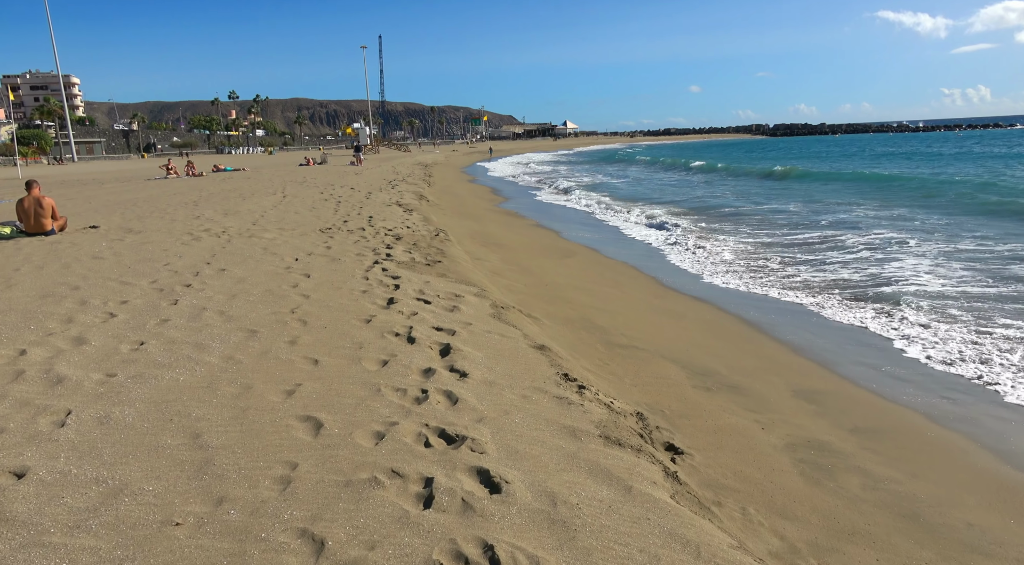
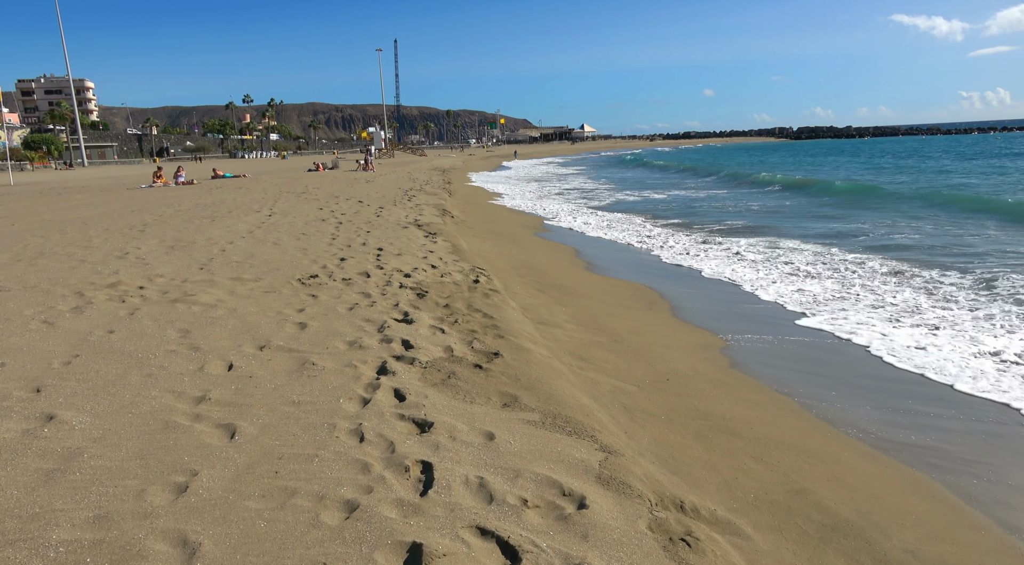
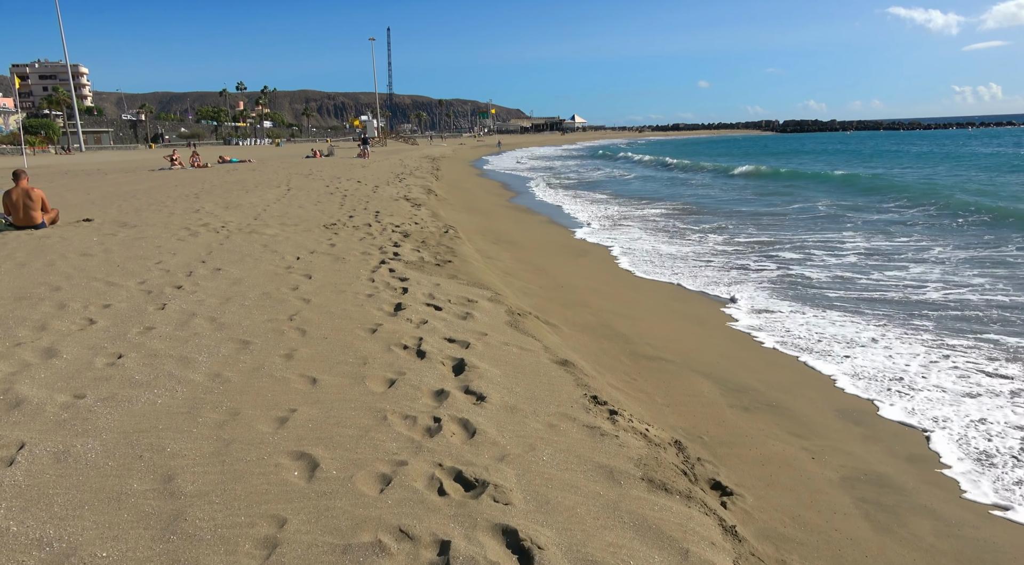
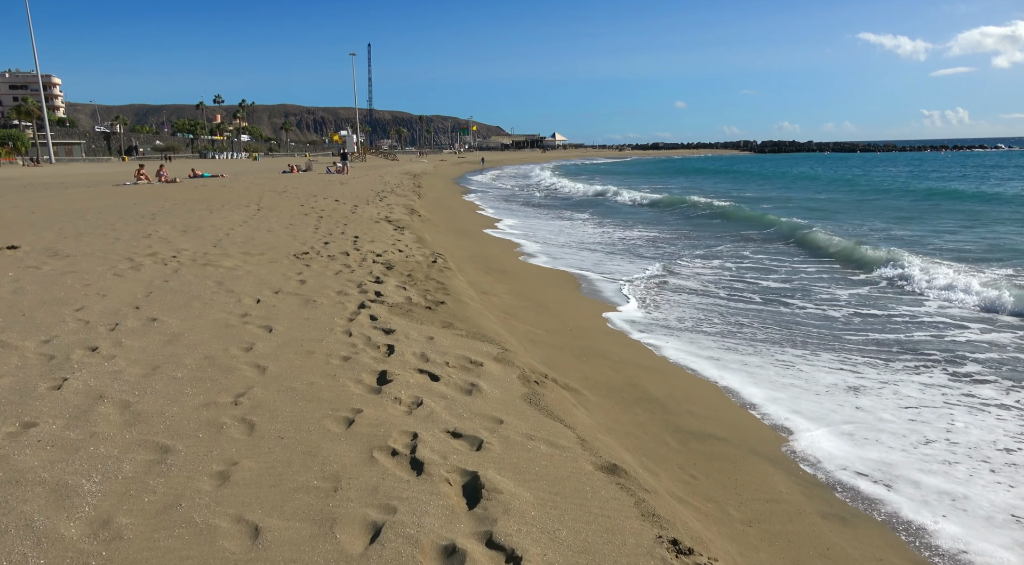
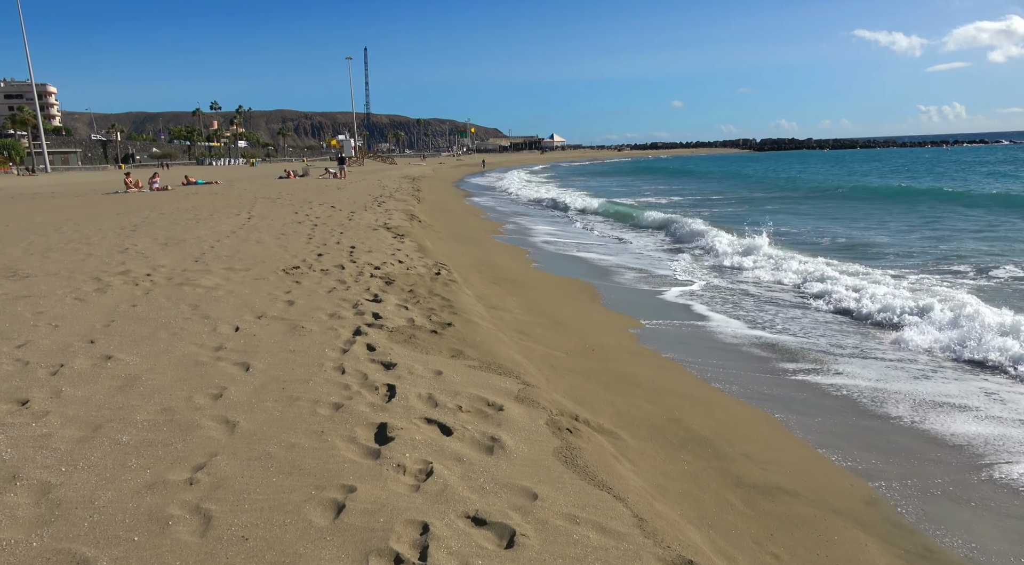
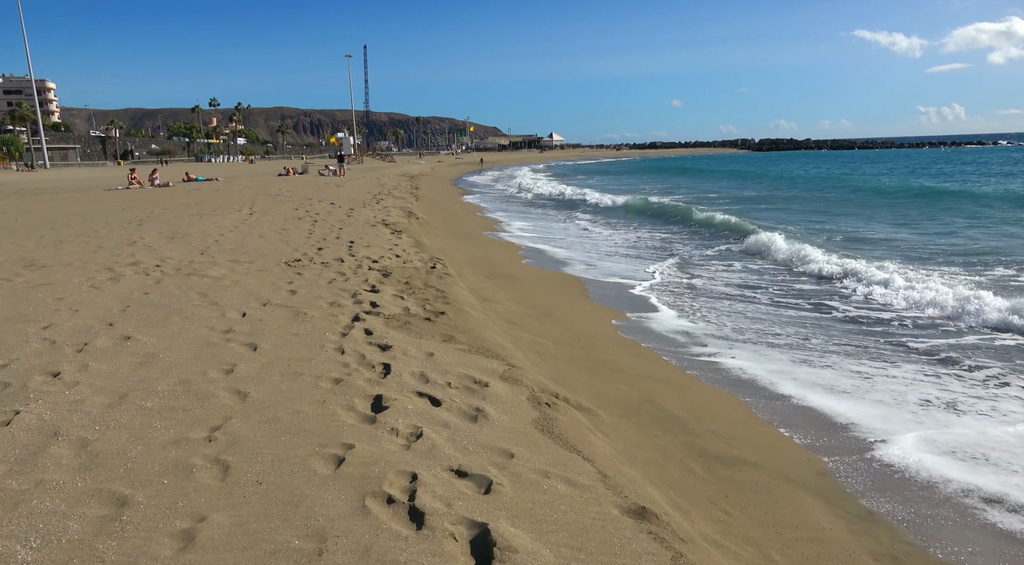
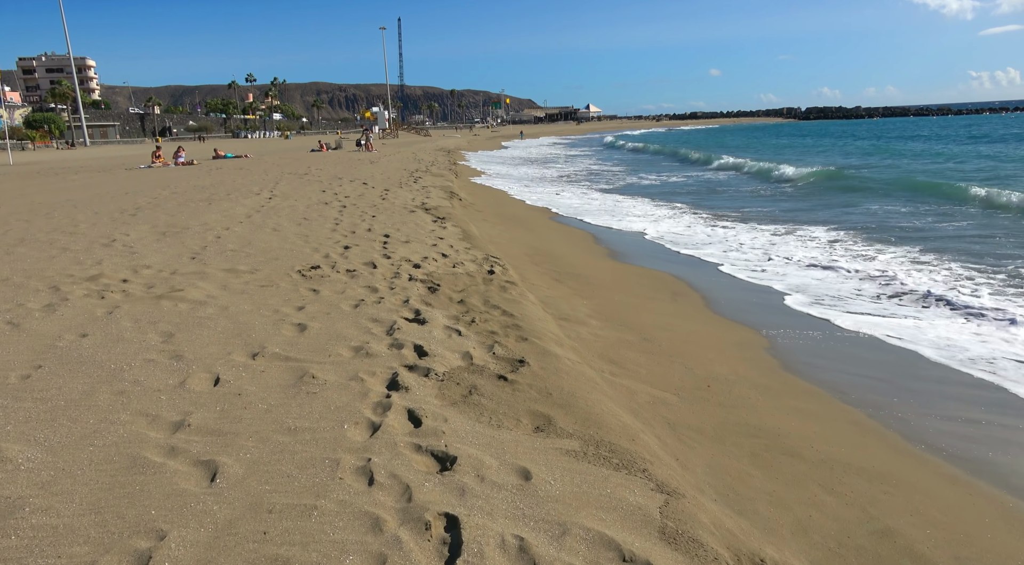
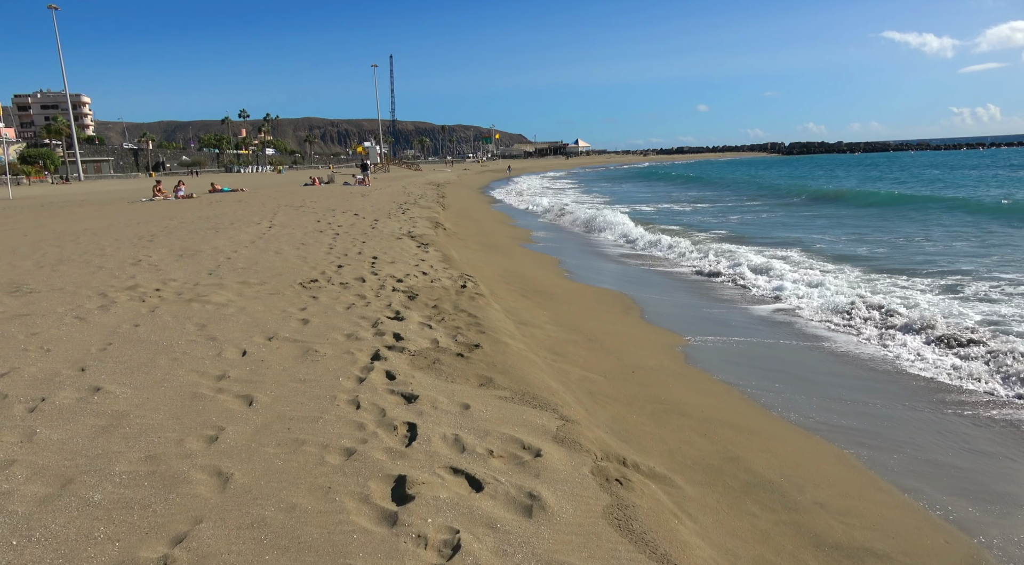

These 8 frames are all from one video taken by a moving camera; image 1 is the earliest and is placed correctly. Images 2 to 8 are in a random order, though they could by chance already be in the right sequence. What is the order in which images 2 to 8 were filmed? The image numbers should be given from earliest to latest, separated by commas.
3, 4, 6, 5, 8, 2, 7
